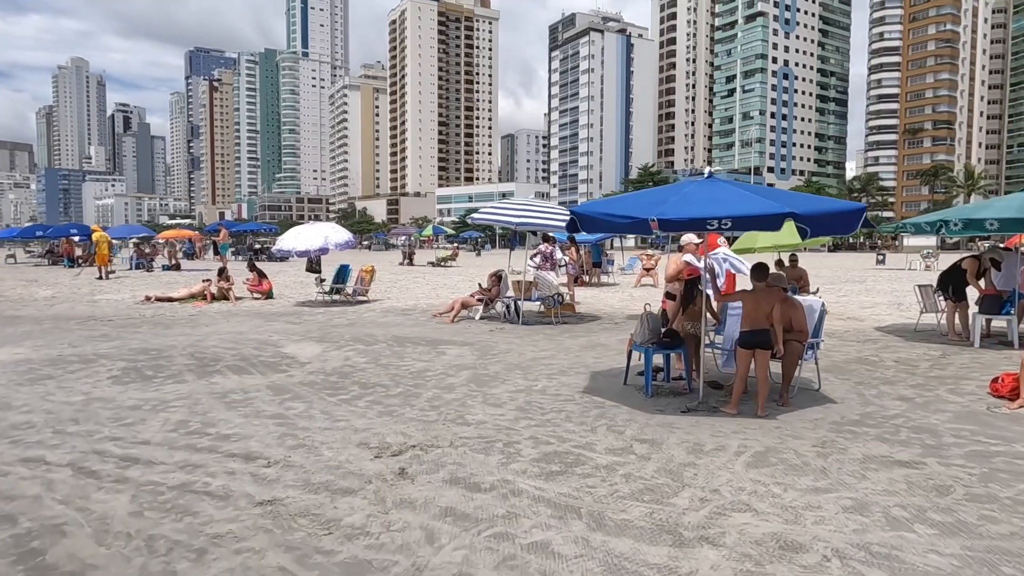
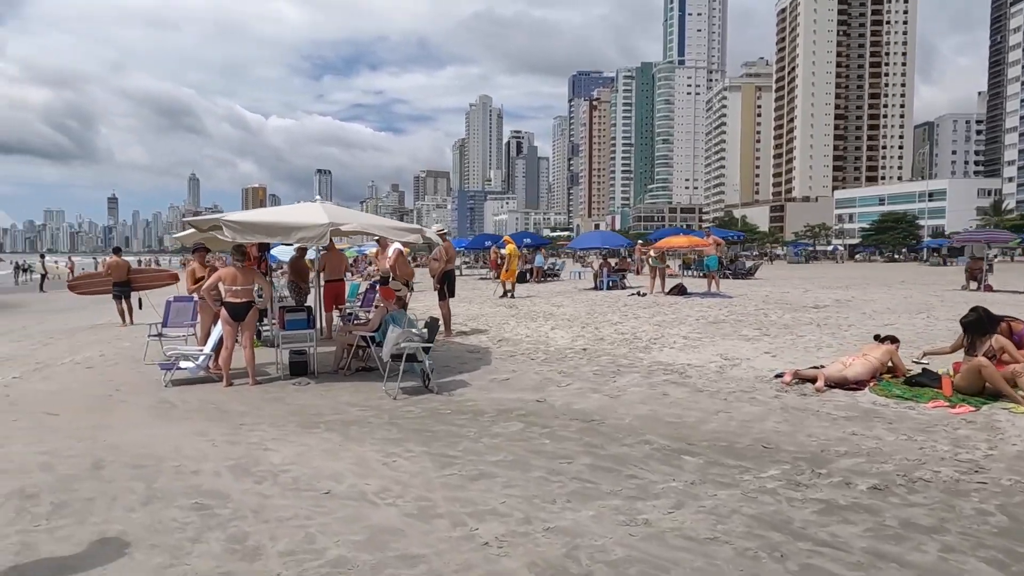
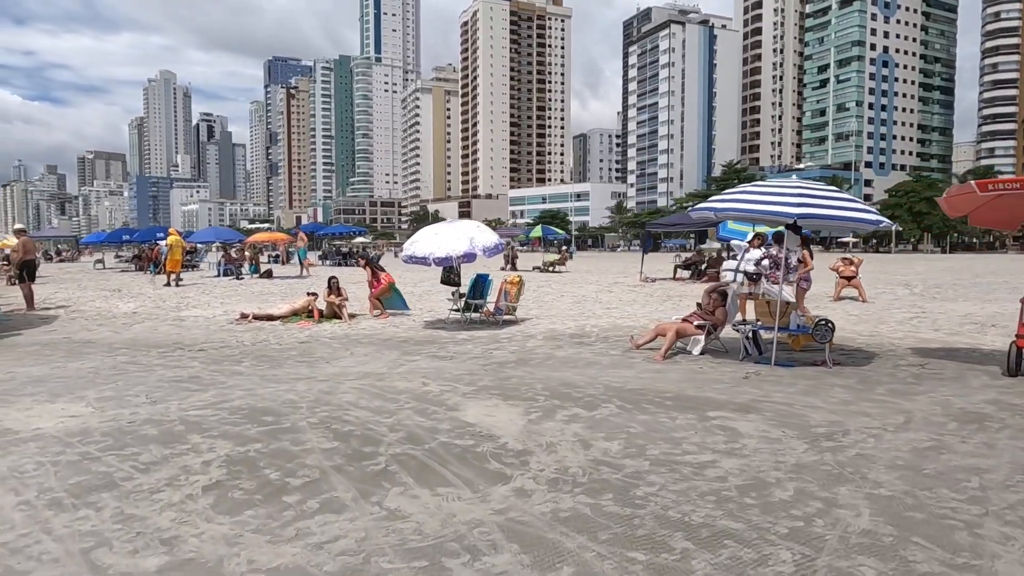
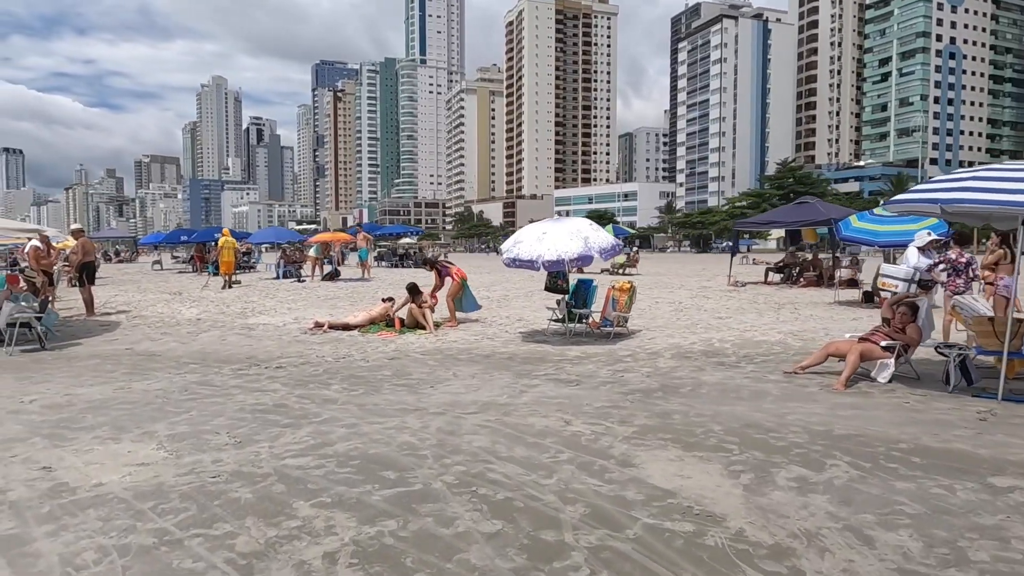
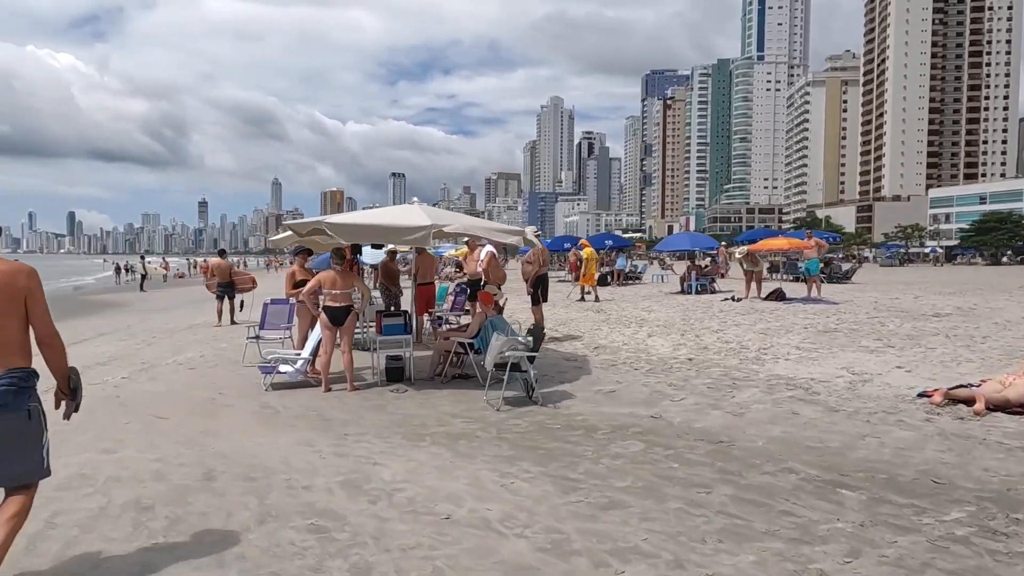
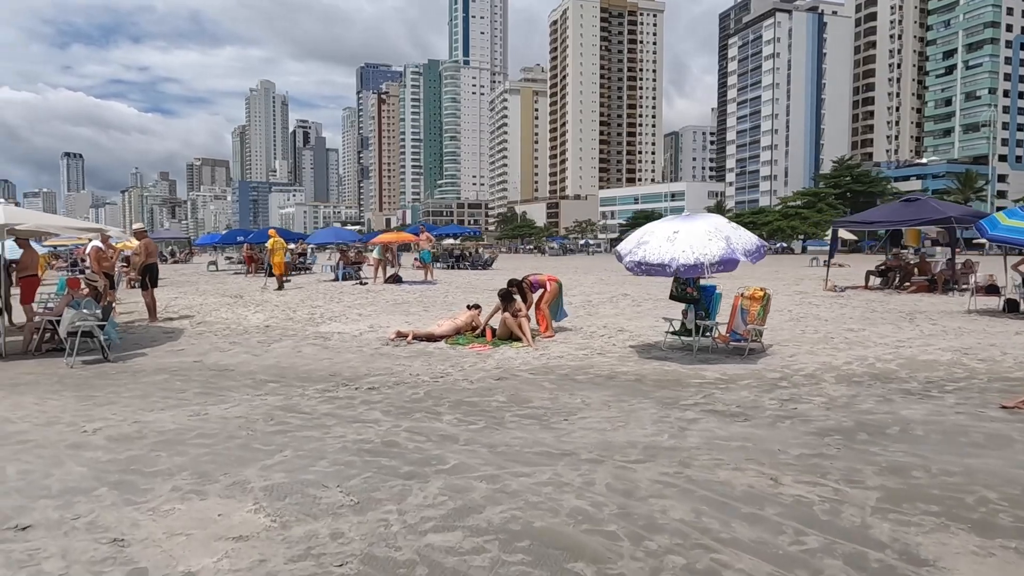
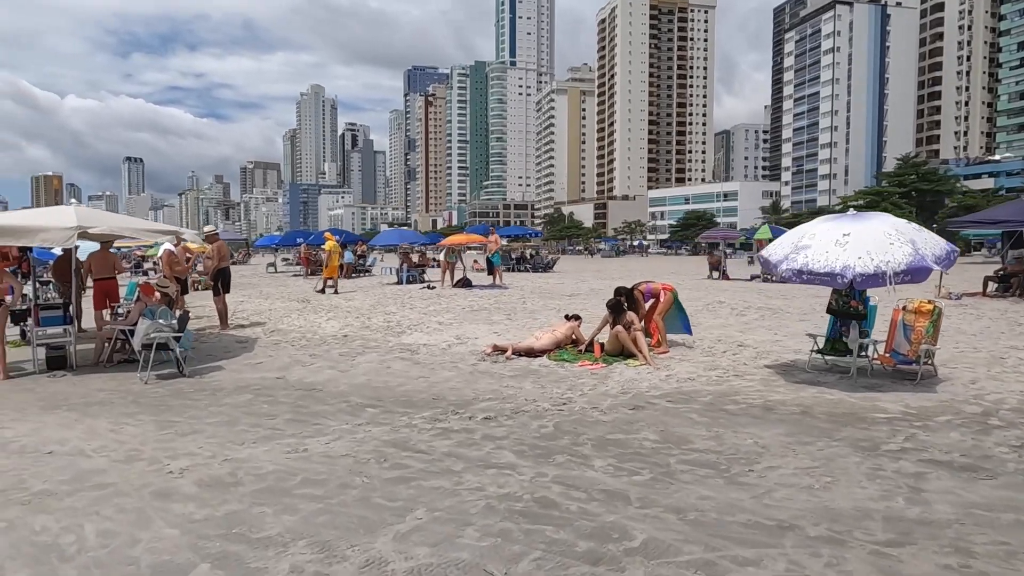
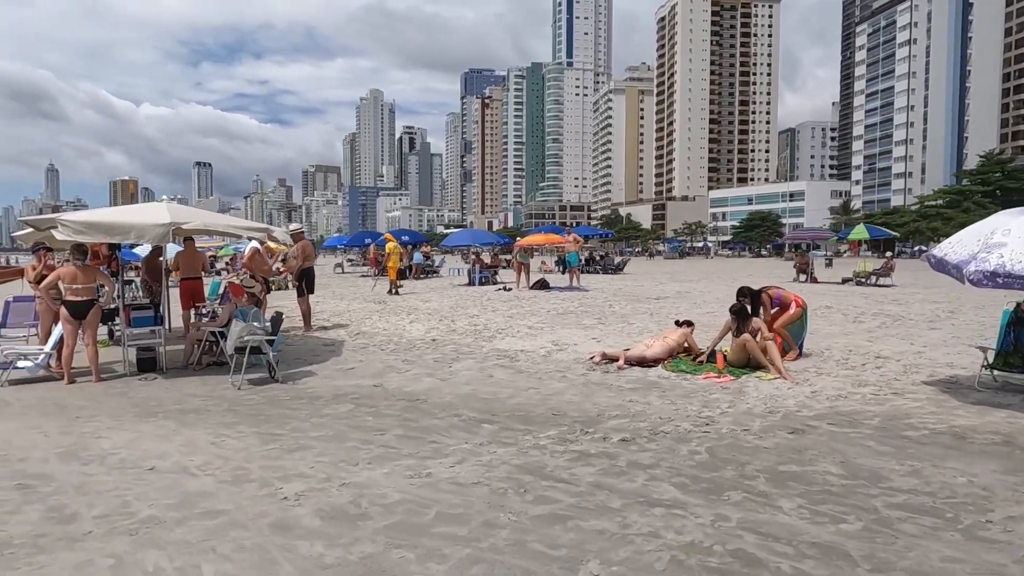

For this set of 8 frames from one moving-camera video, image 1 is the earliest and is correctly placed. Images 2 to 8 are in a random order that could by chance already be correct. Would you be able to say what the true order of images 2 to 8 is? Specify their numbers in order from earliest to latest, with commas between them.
3, 4, 6, 7, 8, 2, 5
